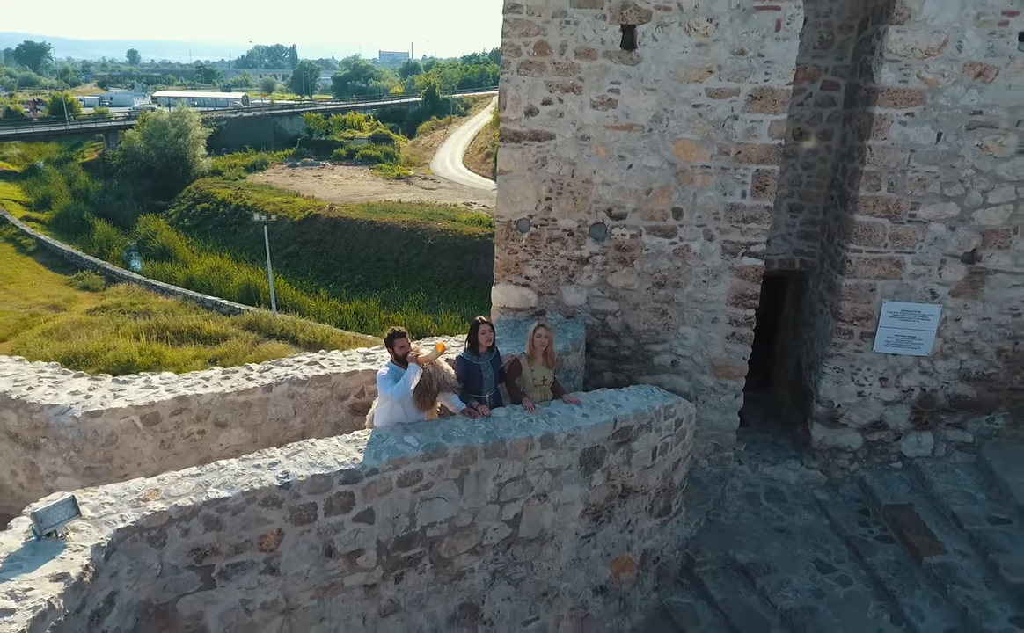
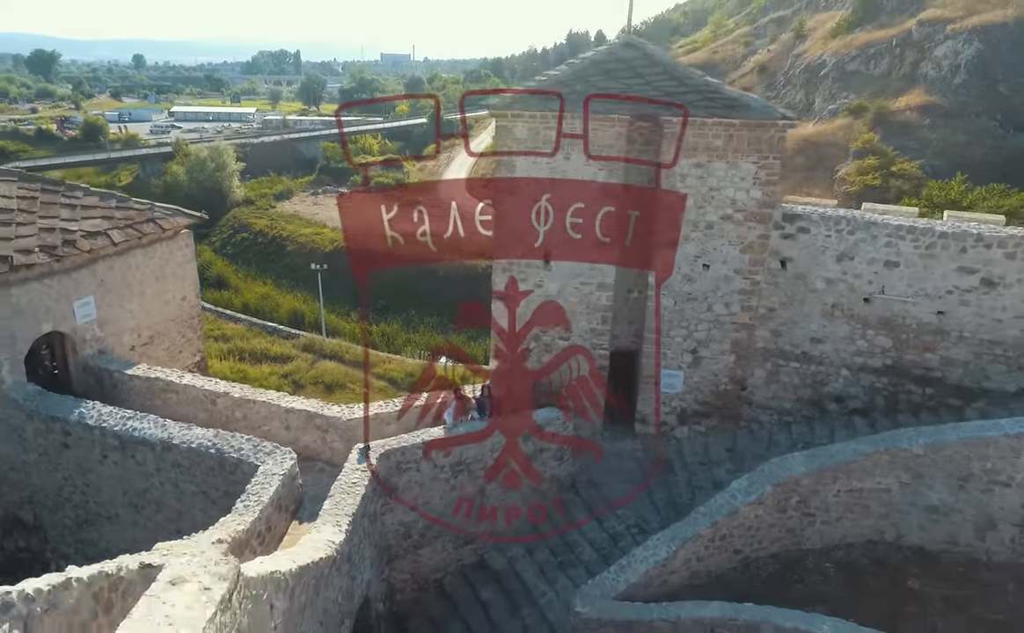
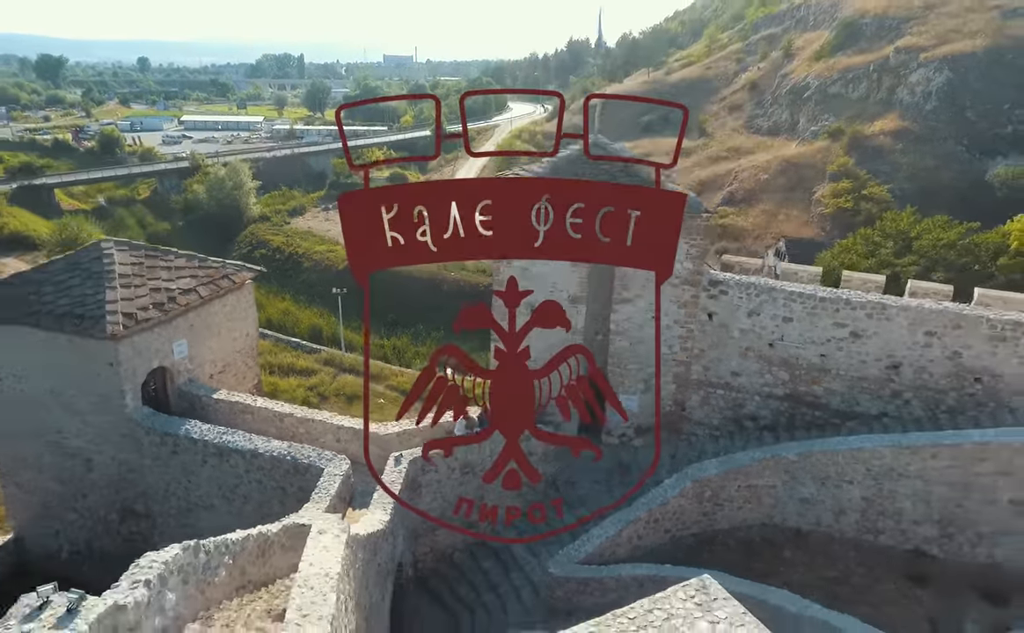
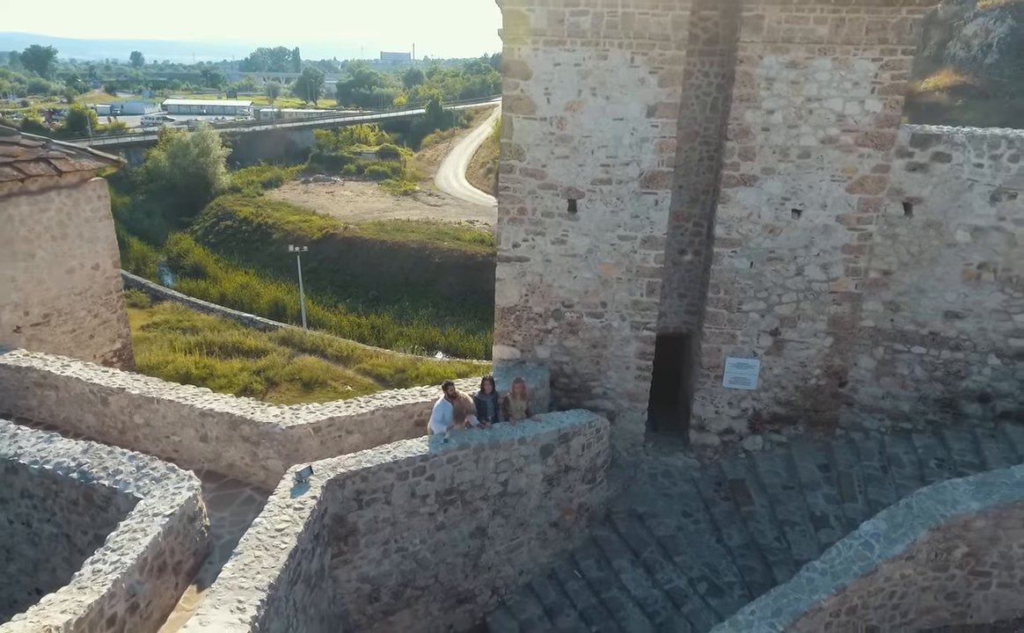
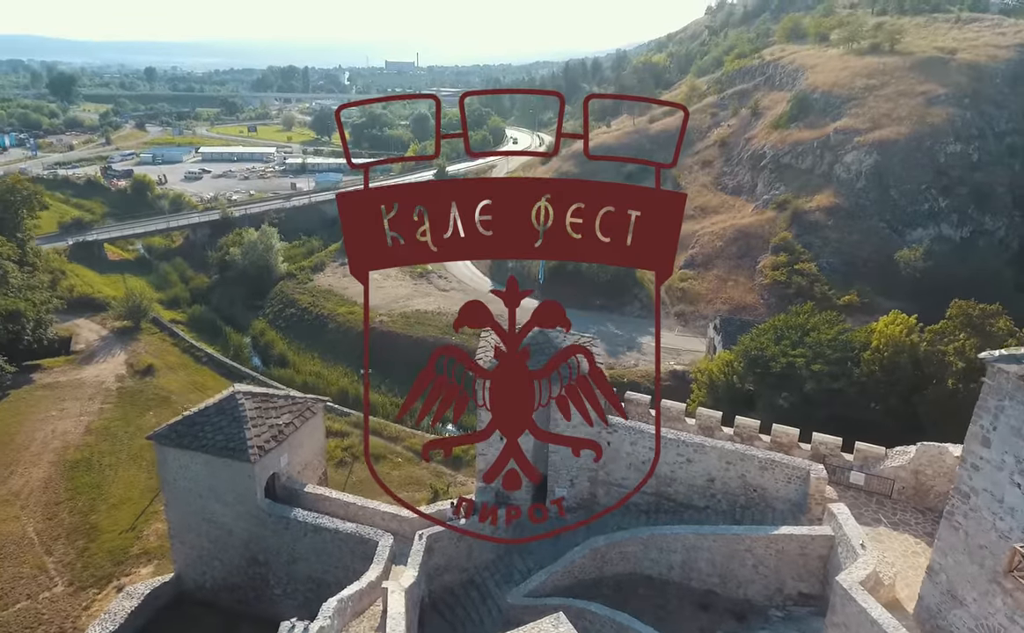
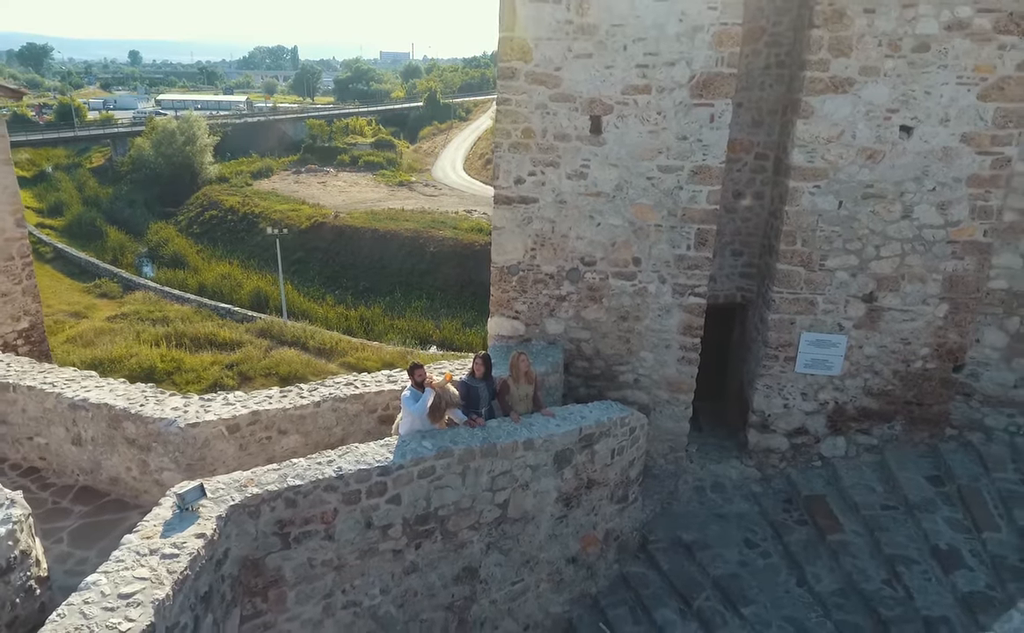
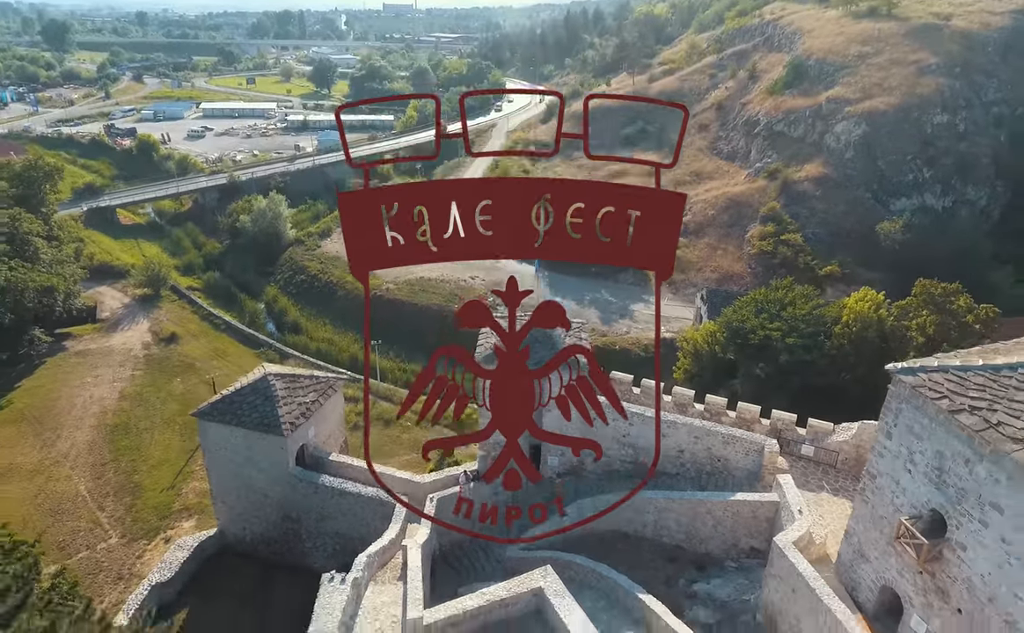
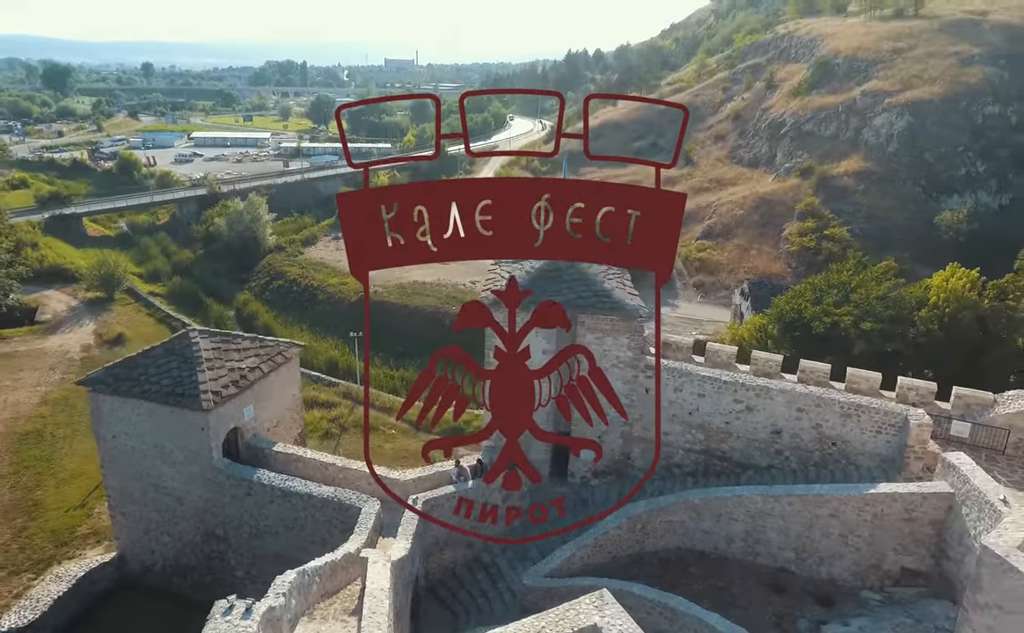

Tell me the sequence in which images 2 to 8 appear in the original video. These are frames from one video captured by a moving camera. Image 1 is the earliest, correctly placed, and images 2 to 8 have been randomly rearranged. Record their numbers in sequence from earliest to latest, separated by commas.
6, 4, 2, 3, 8, 5, 7
